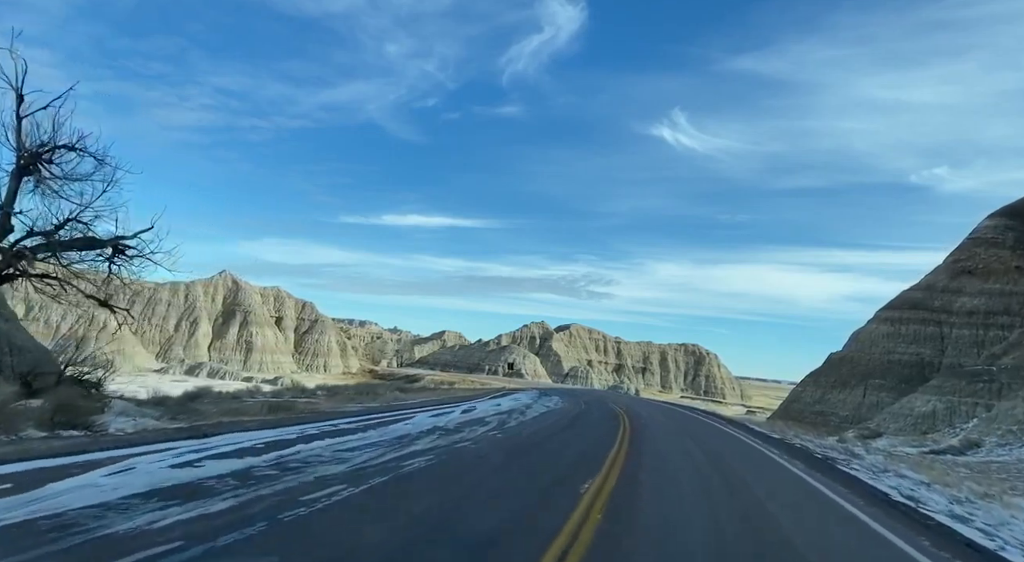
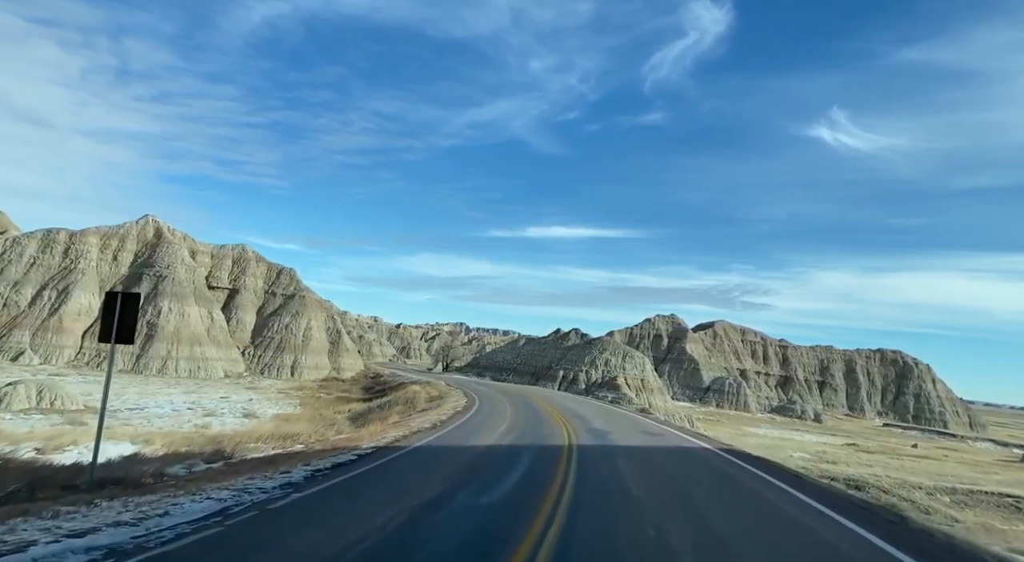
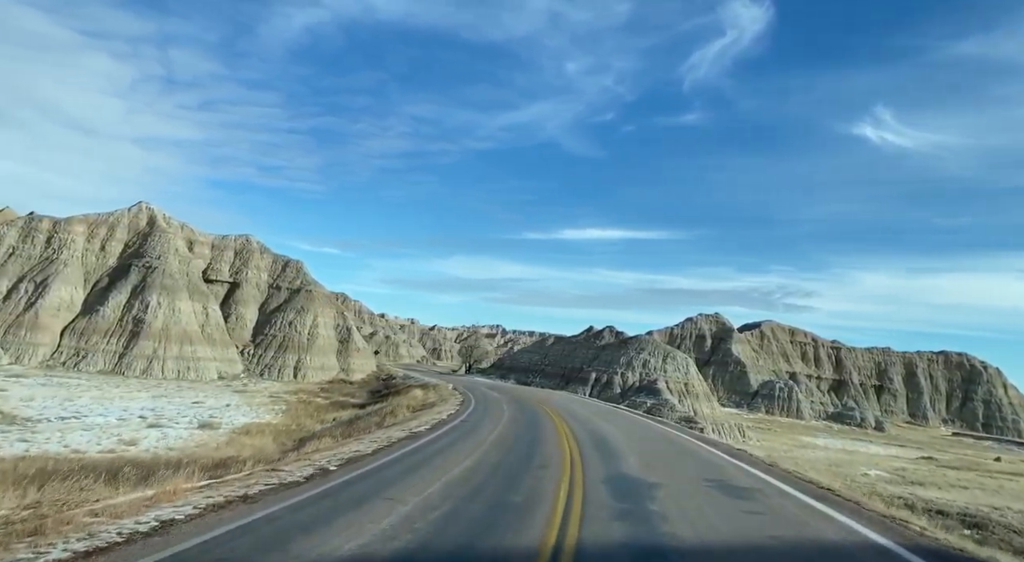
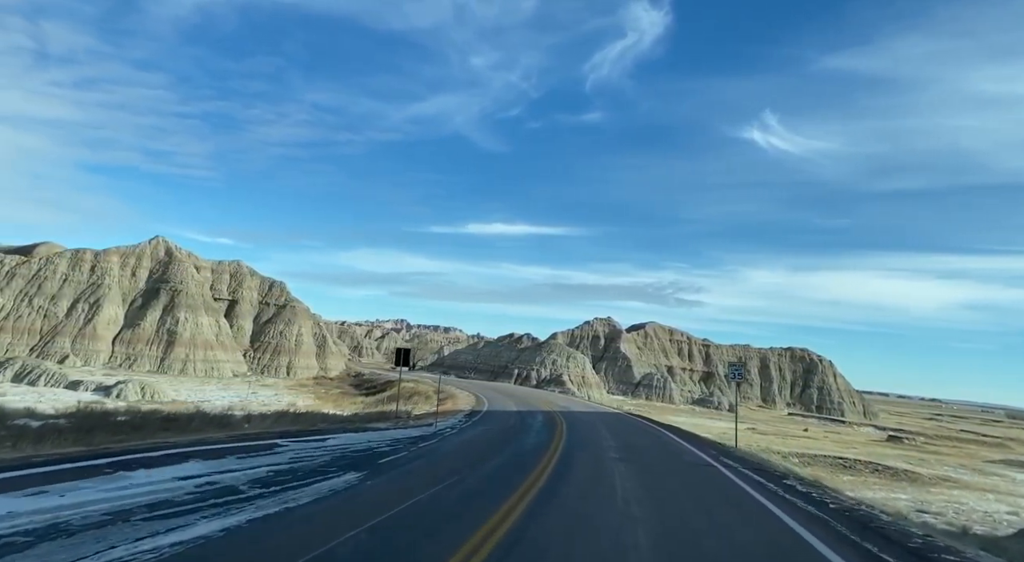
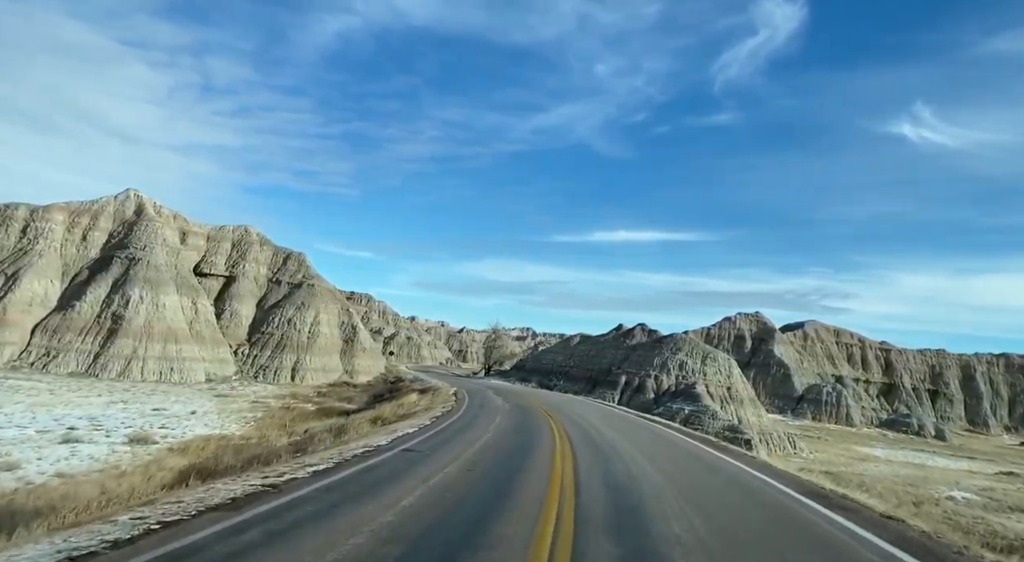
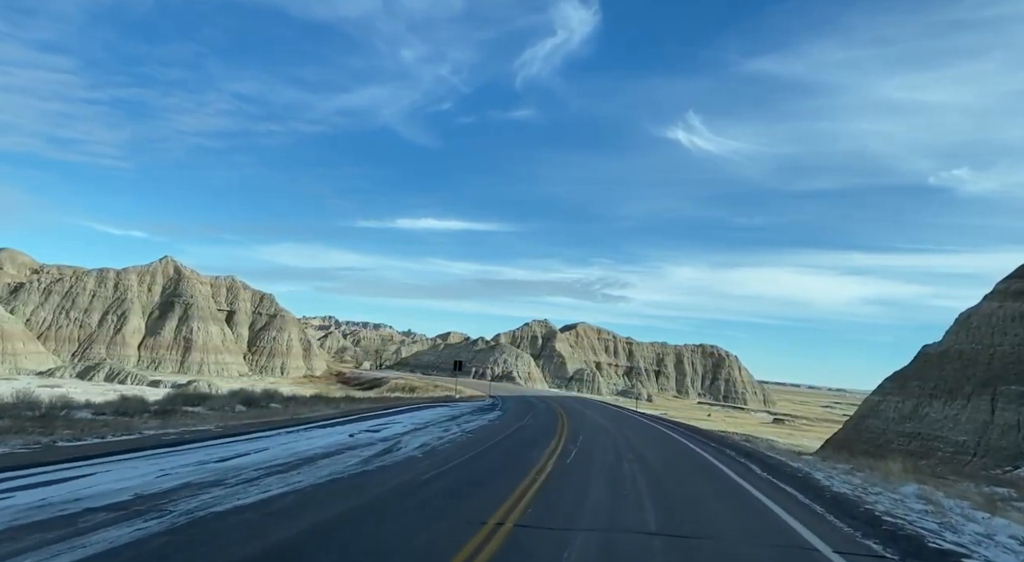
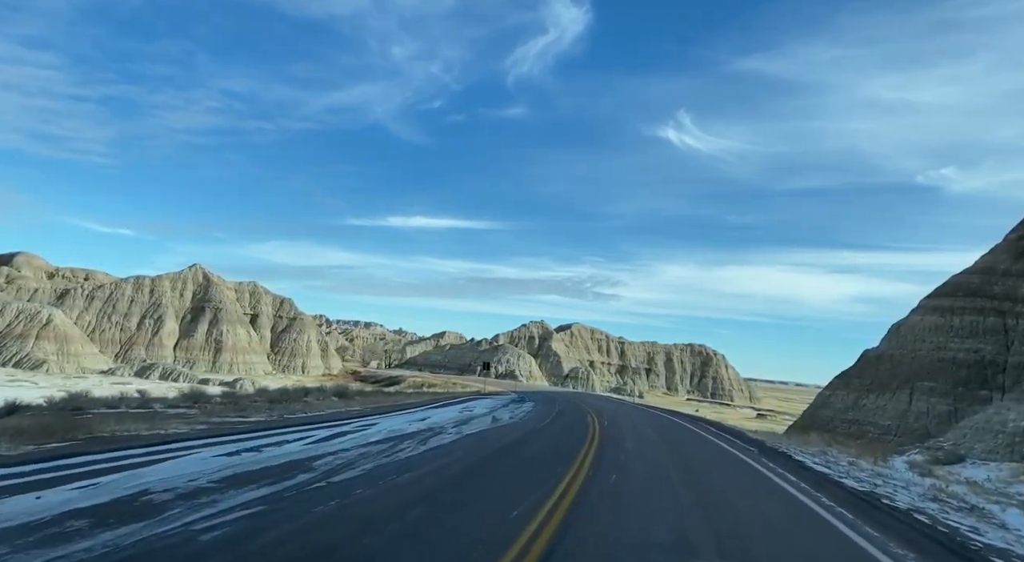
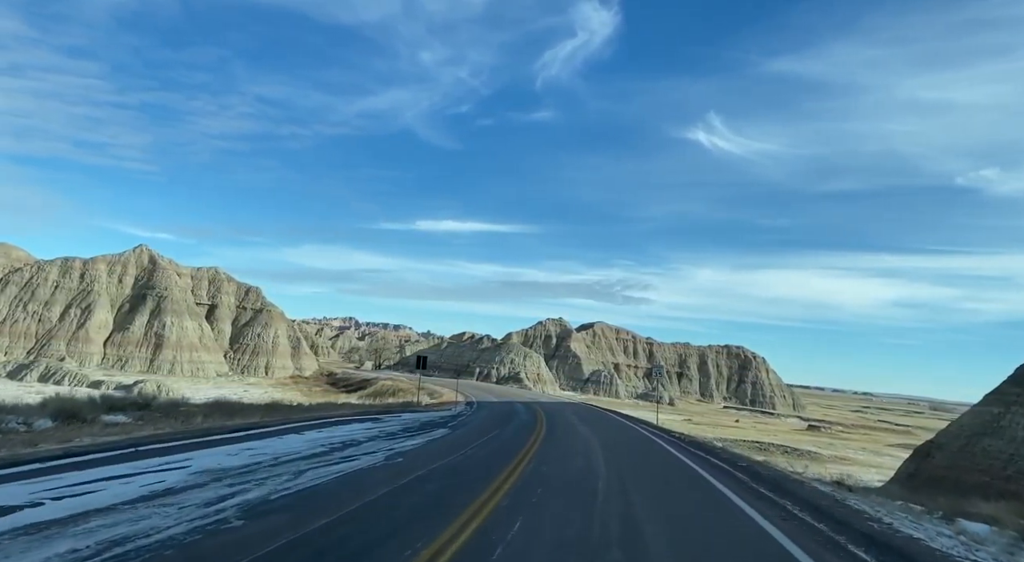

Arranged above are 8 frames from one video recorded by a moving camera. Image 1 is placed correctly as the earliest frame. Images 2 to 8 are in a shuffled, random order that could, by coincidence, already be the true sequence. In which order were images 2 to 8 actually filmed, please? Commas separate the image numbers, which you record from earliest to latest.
7, 6, 8, 4, 2, 3, 5
